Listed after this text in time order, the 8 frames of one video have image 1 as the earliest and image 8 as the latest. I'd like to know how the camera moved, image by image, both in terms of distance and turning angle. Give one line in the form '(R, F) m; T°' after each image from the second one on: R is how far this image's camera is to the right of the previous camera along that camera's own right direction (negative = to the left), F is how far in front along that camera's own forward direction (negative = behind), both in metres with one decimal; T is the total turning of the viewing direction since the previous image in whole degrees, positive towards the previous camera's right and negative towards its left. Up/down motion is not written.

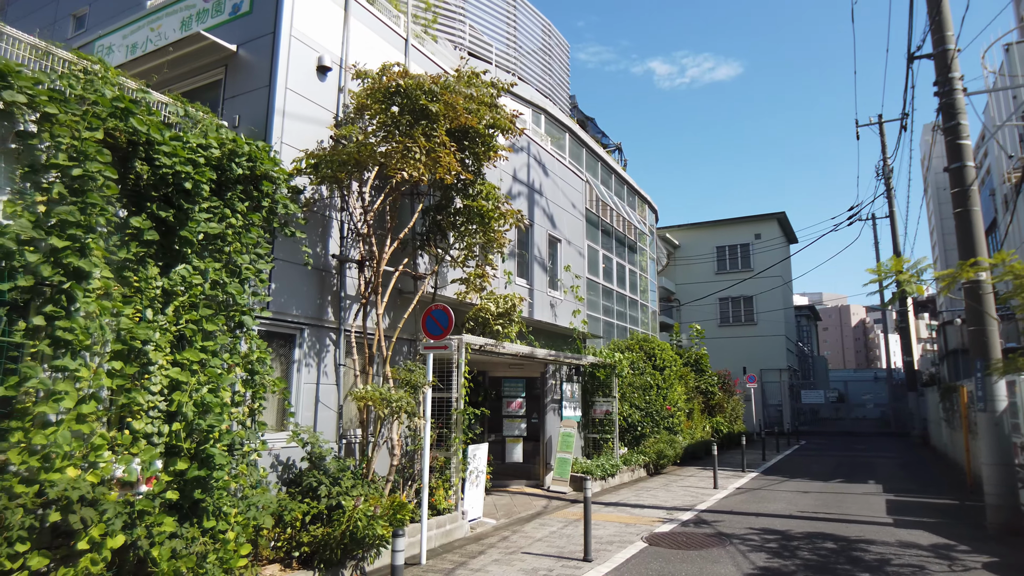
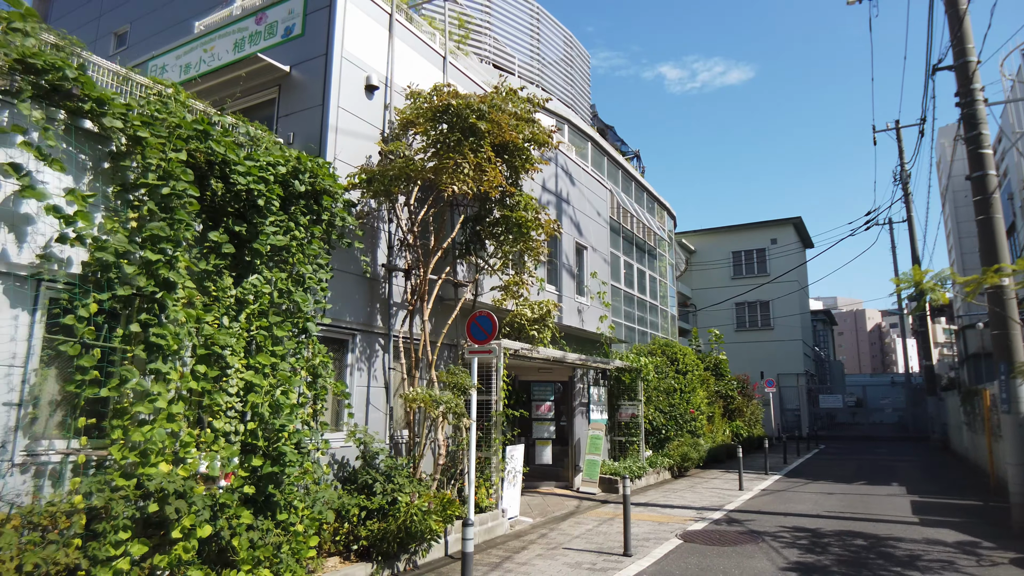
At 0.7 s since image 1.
(-0.4, -0.4) m; -1°
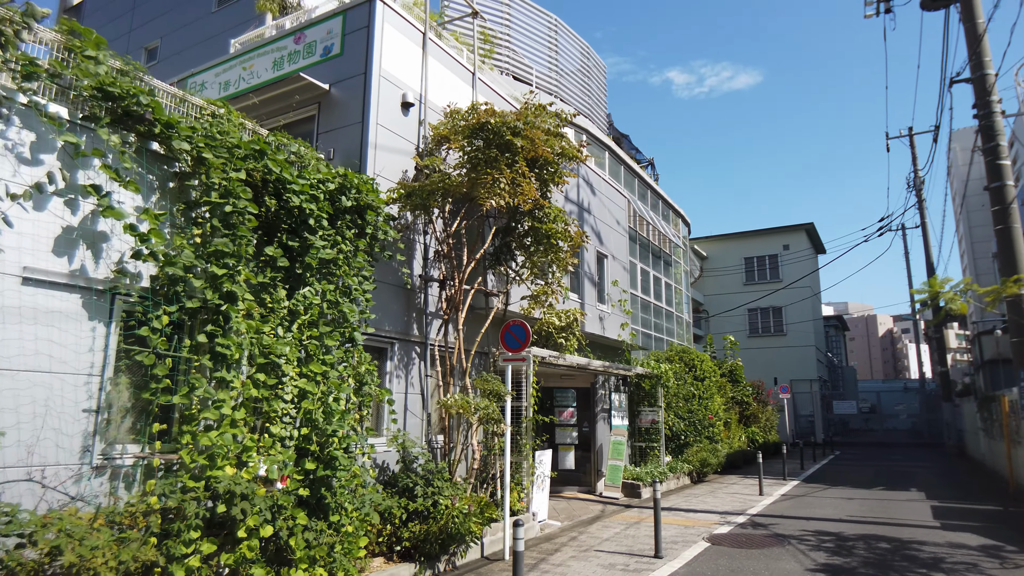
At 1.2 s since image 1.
(-0.3, -0.3) m; -1°
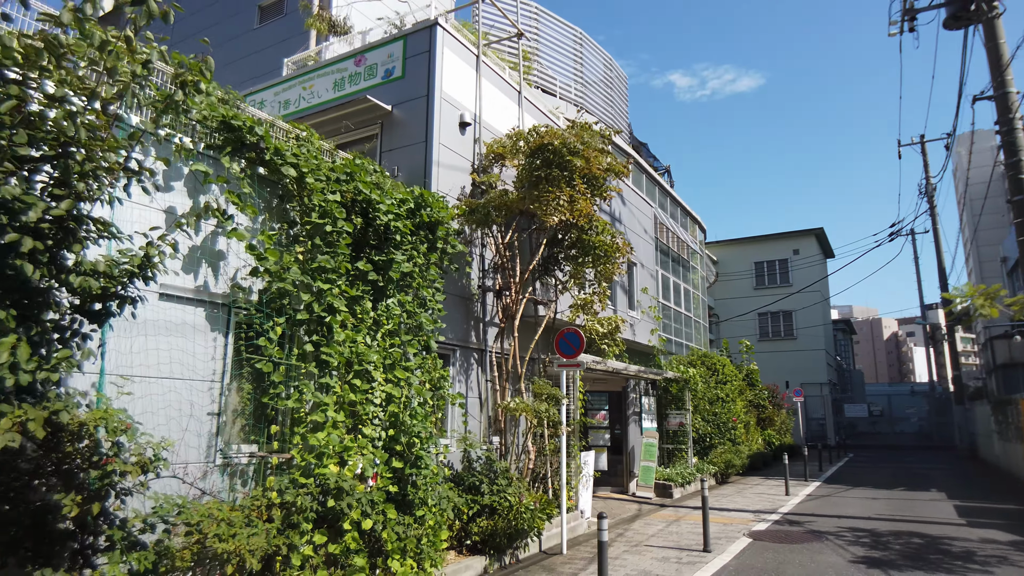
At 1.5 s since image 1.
(-0.7, -0.5) m; 0°
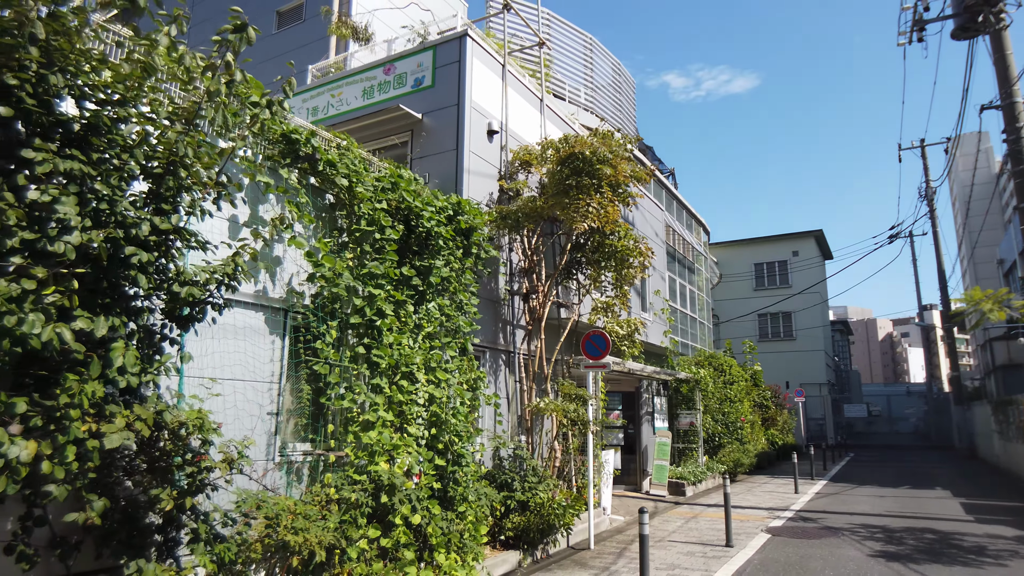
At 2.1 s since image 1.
(-0.4, -0.3) m; 0°
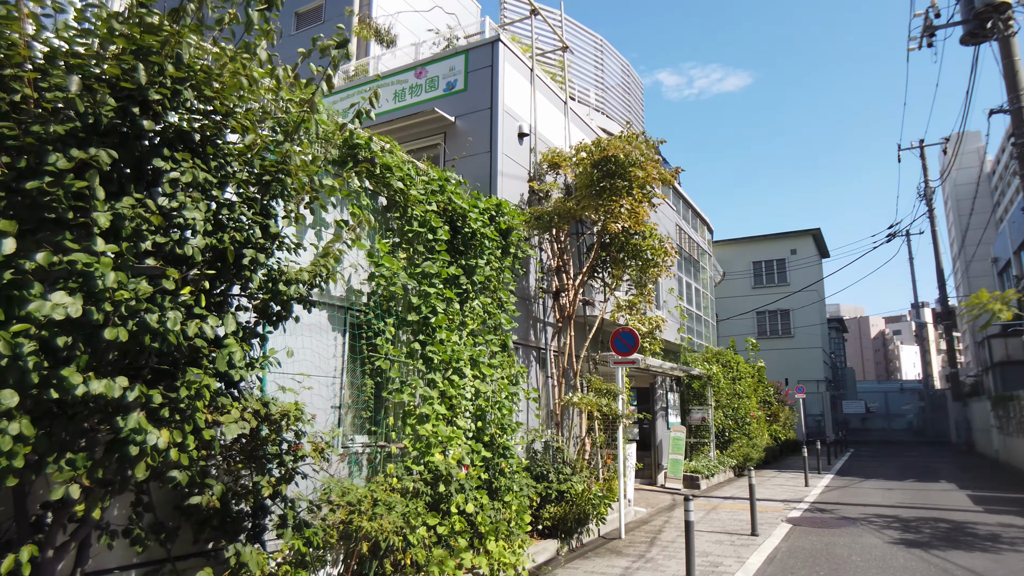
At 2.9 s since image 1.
(-0.6, -0.3) m; +1°
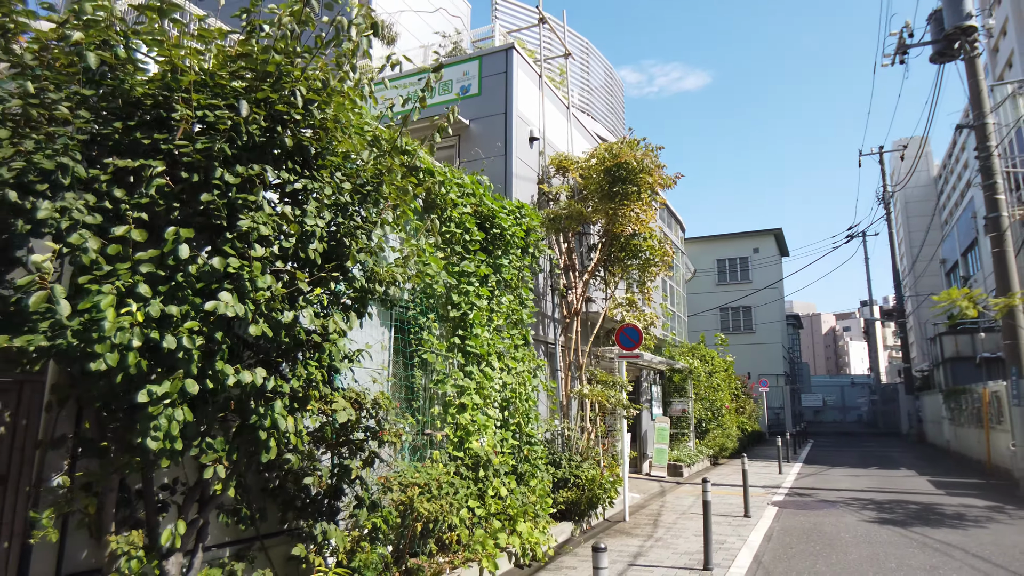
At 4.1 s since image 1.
(-0.8, -0.4) m; +4°
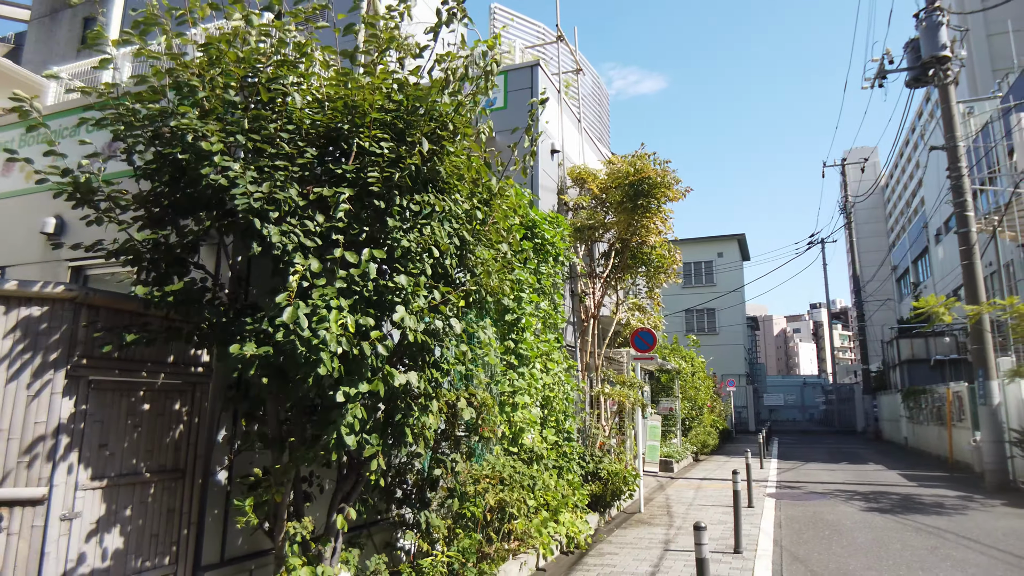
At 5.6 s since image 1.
(-1.1, -0.5) m; +4°
